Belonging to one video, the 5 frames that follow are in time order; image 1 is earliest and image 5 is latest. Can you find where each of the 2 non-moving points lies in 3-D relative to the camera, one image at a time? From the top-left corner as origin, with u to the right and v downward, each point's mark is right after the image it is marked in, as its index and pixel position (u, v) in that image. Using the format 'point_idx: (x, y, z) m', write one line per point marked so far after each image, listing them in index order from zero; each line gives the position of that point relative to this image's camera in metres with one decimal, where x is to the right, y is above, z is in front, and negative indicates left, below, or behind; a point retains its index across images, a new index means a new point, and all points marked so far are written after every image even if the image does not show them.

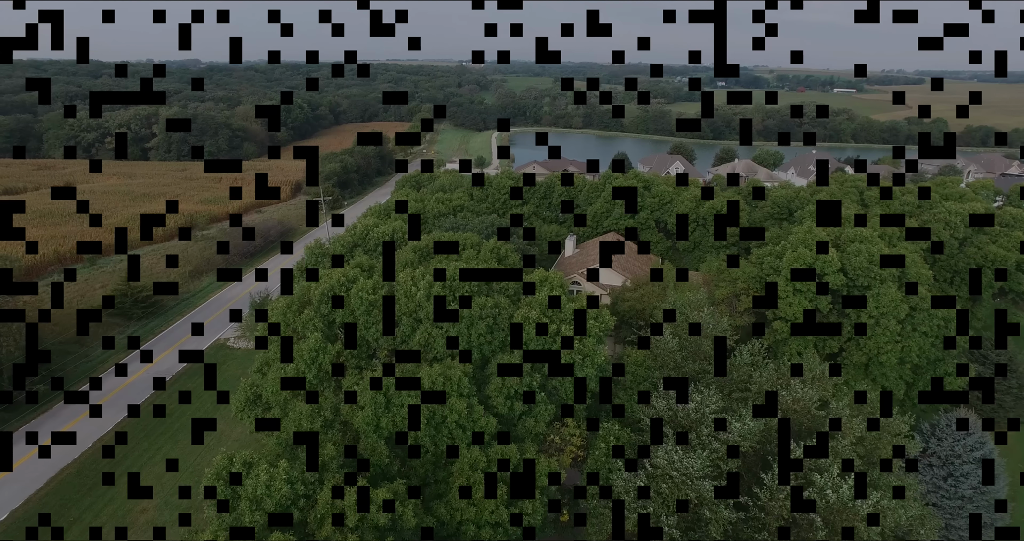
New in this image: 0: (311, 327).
0: (-5.7, -1.6, +16.5) m
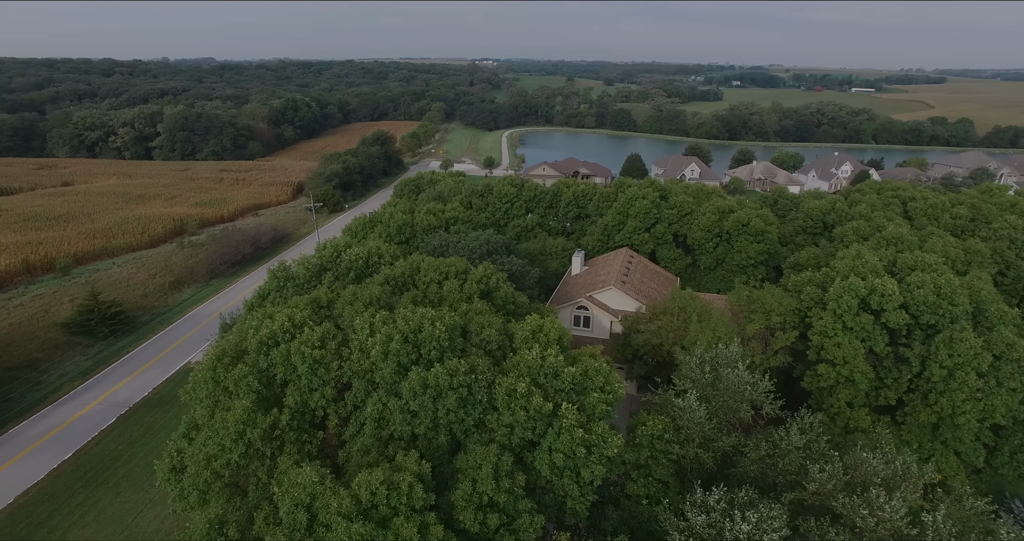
0: (-6.0, -2.6, +13.0) m
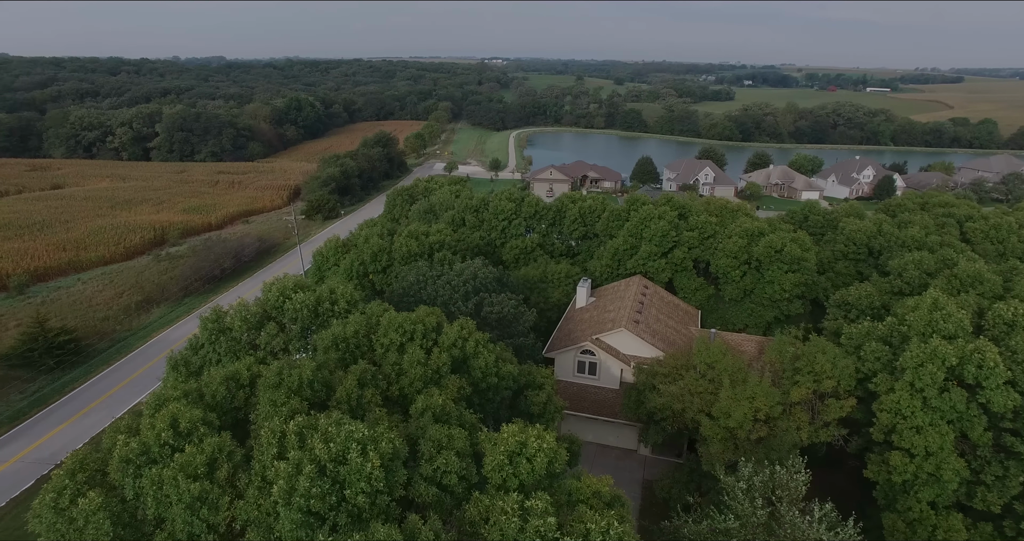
0: (-6.5, -4.0, +9.0) m
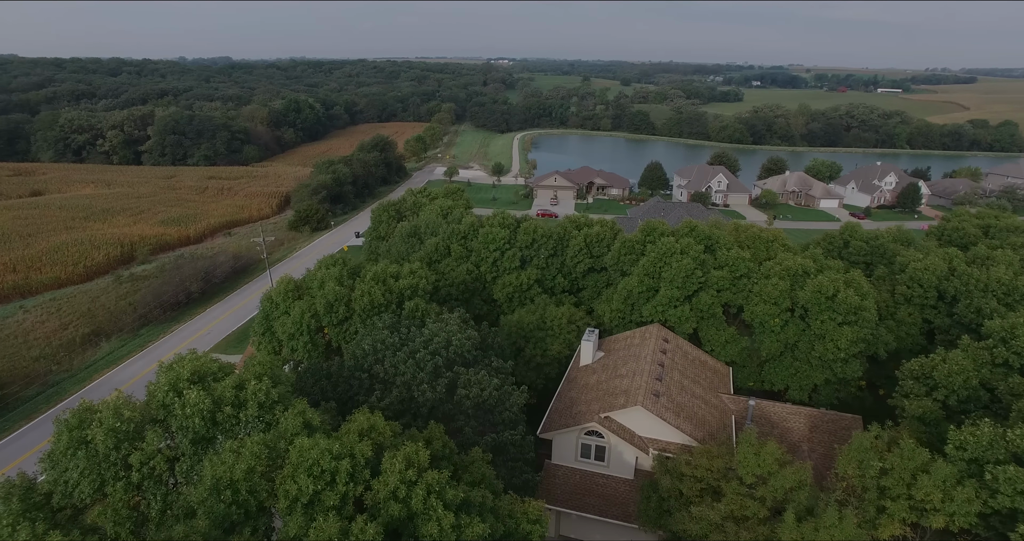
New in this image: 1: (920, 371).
0: (-7.1, -5.8, +4.2) m
1: (+11.9, -2.9, +16.8) m
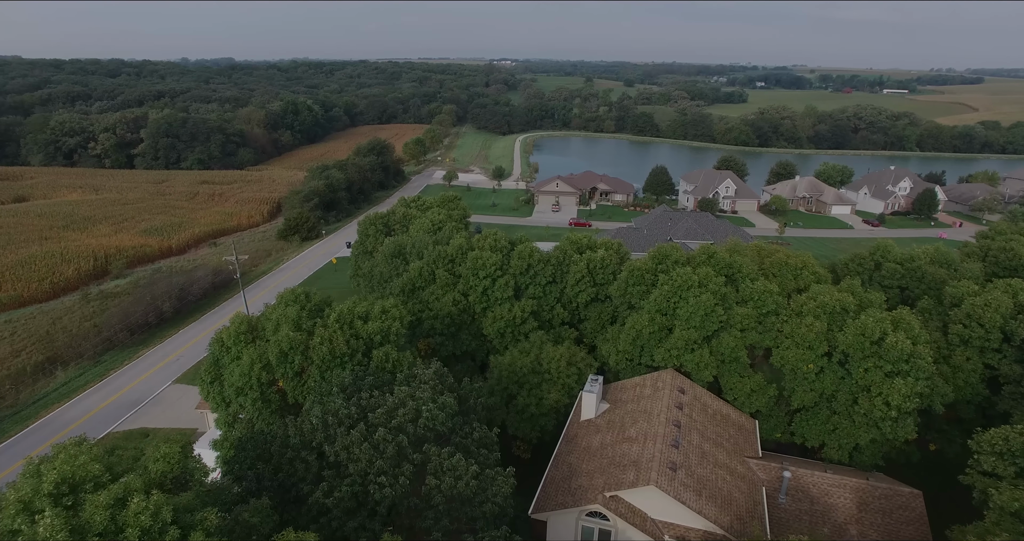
0: (-7.5, -7.0, +1.1) m
1: (+11.6, -4.2, +13.5) m
